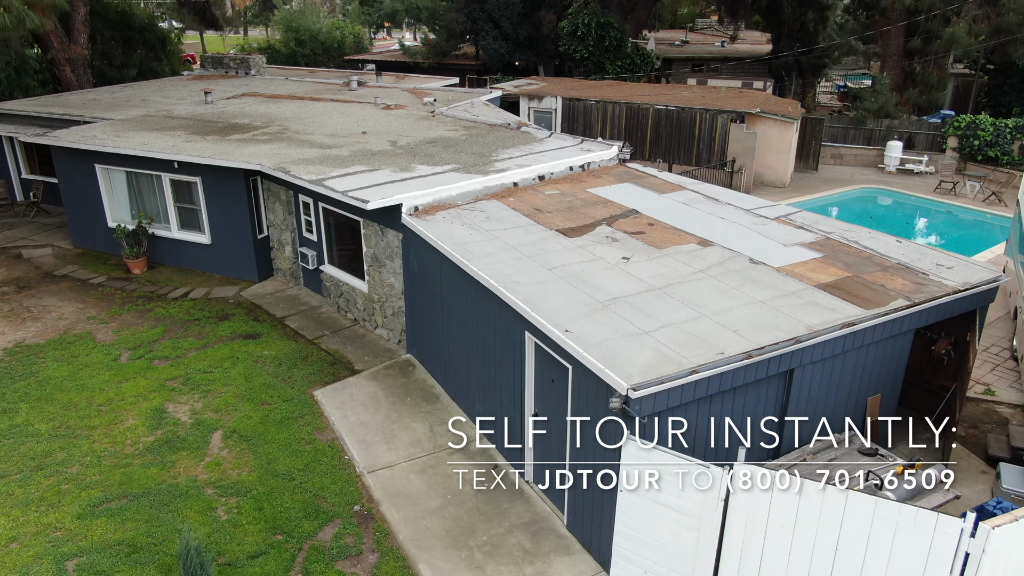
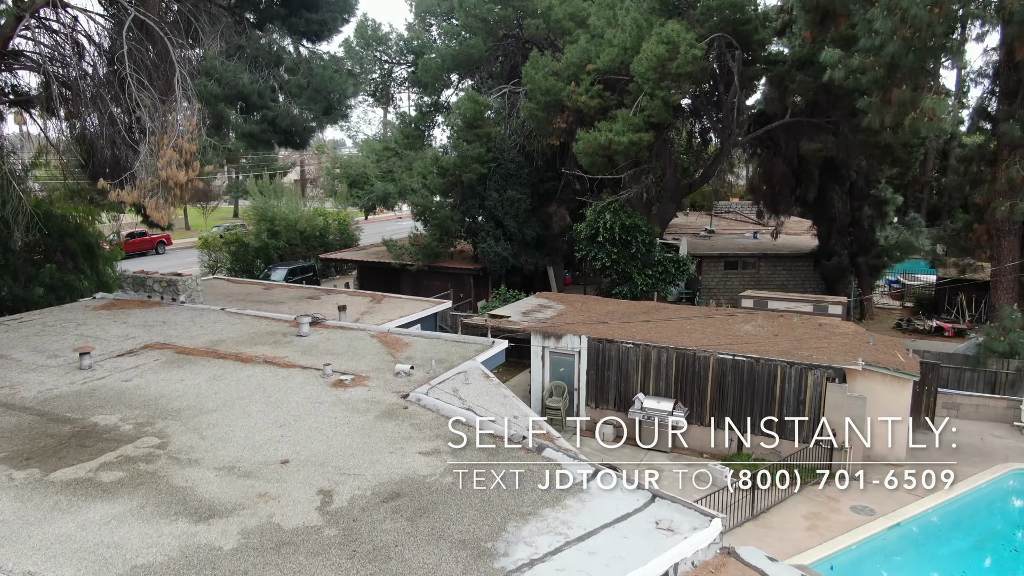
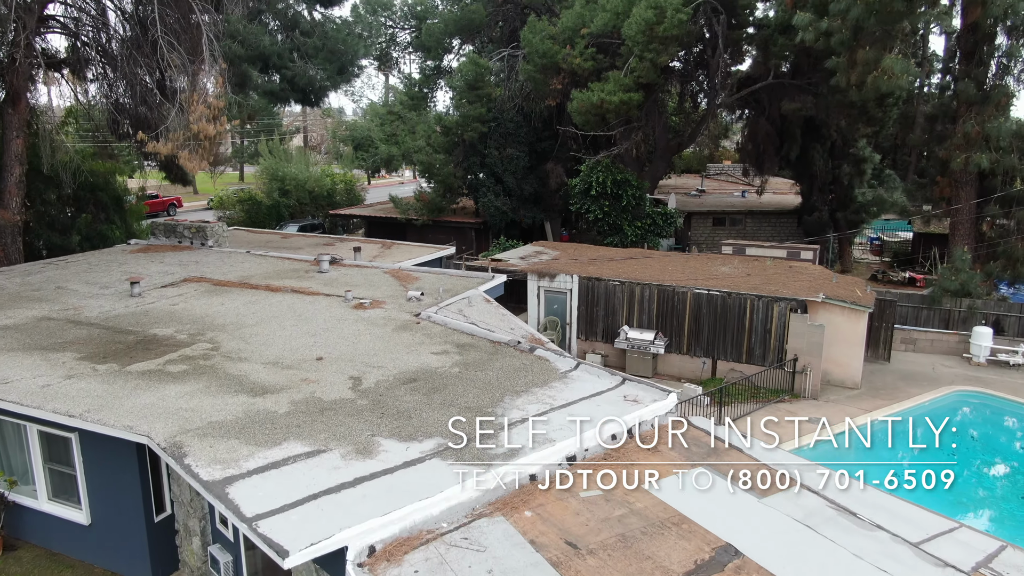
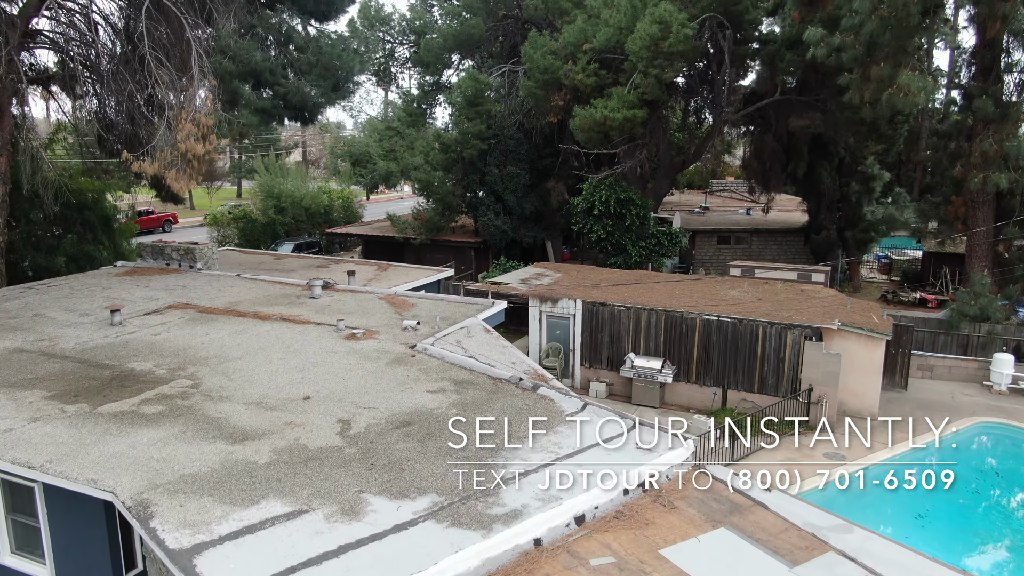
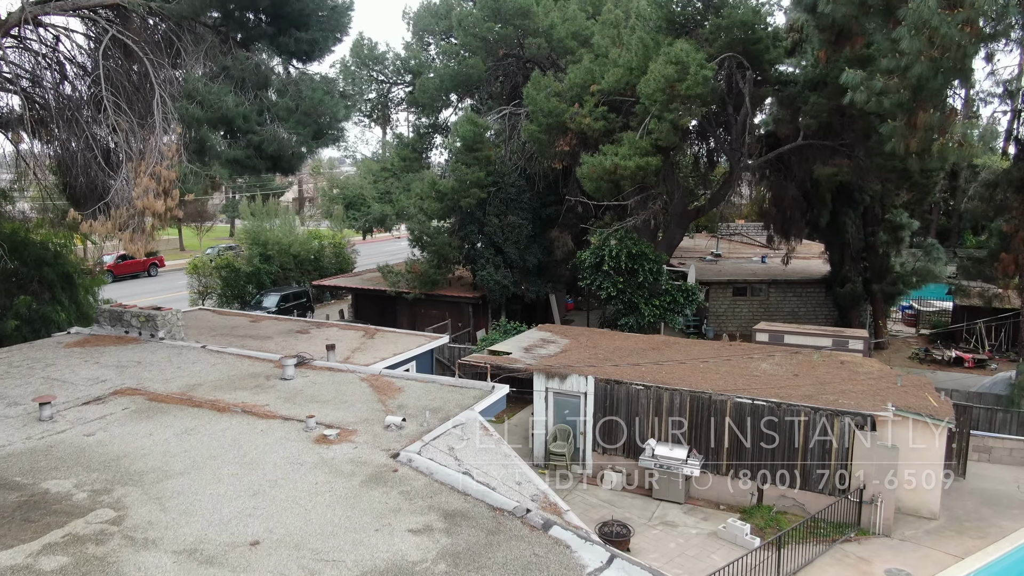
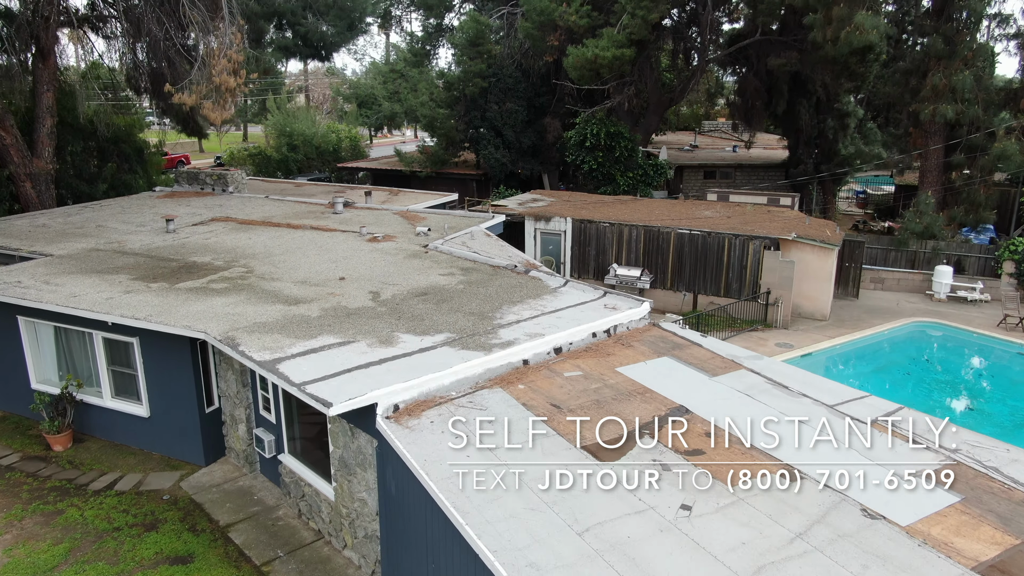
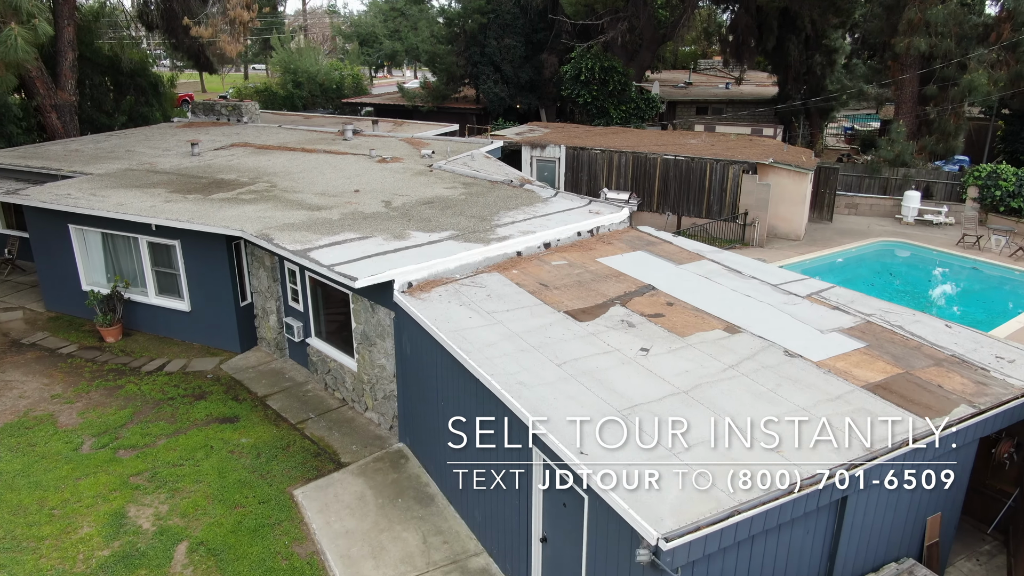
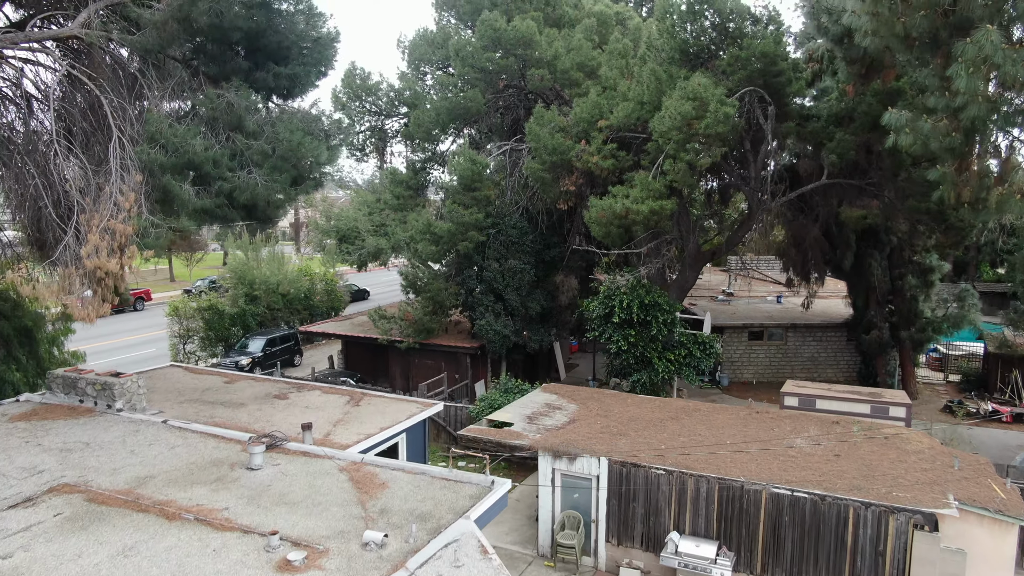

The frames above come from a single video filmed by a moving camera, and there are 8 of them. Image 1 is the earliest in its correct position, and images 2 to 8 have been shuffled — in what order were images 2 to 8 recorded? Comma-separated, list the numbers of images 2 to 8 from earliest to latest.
7, 6, 3, 4, 2, 5, 8
